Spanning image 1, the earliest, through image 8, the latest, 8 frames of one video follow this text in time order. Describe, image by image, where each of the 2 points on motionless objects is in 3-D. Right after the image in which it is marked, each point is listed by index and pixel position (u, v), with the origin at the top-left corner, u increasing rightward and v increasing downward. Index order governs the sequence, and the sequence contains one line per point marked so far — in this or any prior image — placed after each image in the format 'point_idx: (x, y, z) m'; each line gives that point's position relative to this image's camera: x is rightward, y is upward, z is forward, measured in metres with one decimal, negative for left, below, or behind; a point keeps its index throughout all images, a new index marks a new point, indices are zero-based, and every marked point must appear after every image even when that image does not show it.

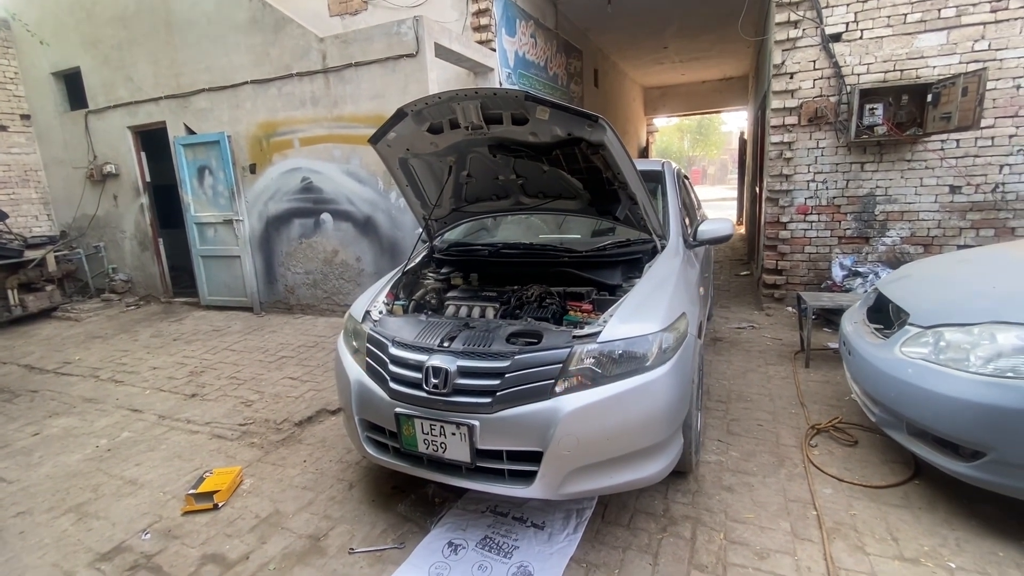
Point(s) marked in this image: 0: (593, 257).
0: (+0.5, +0.2, +2.7) m
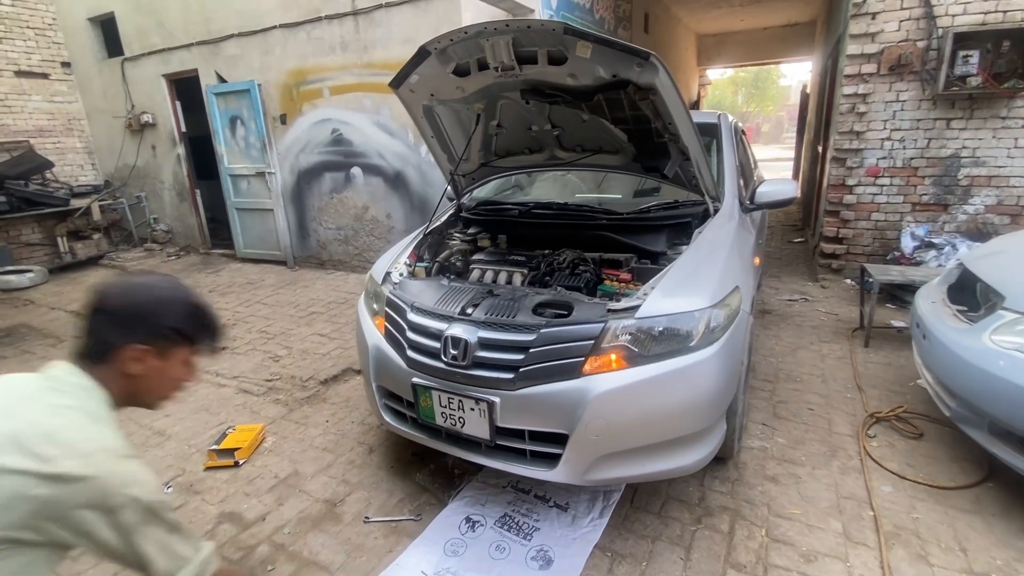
0: (+0.6, +0.3, +2.4) m
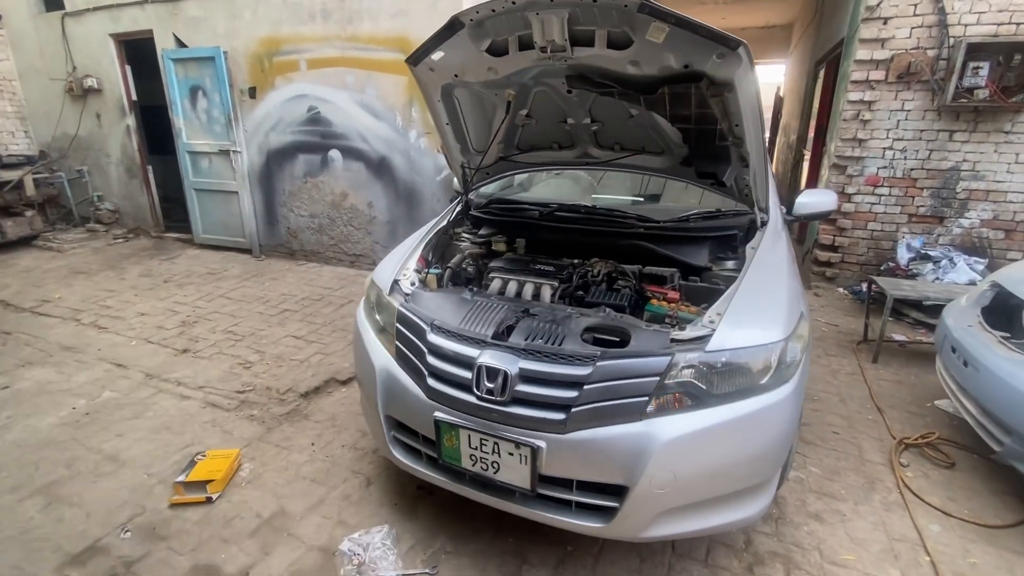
0: (+0.8, +0.3, +2.2) m
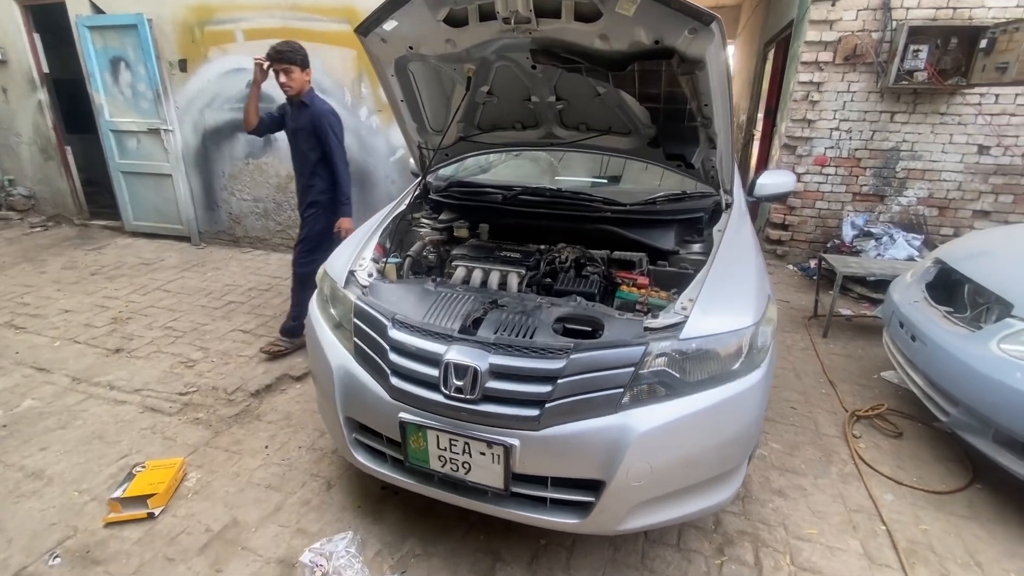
0: (+0.6, +0.3, +2.1) m
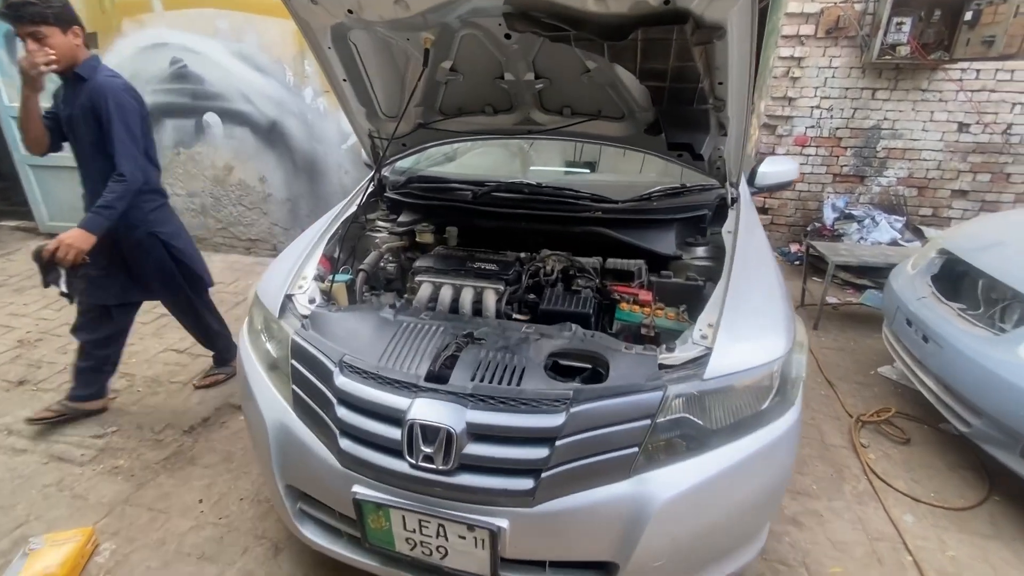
0: (+0.5, +0.3, +1.8) m
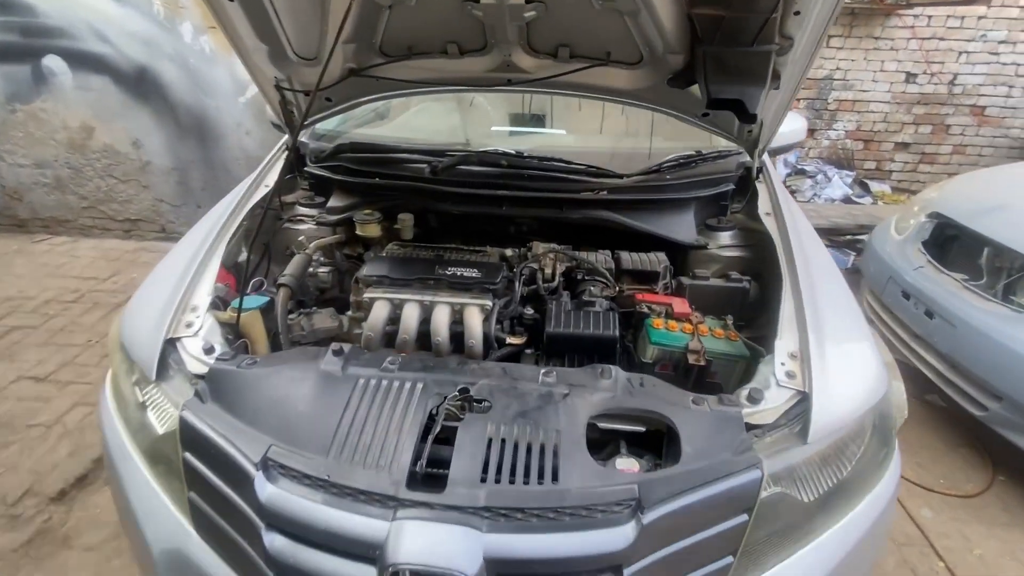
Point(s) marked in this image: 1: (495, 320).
0: (+0.4, +0.3, +1.4) m
1: (0.0, -0.1, +1.2) m
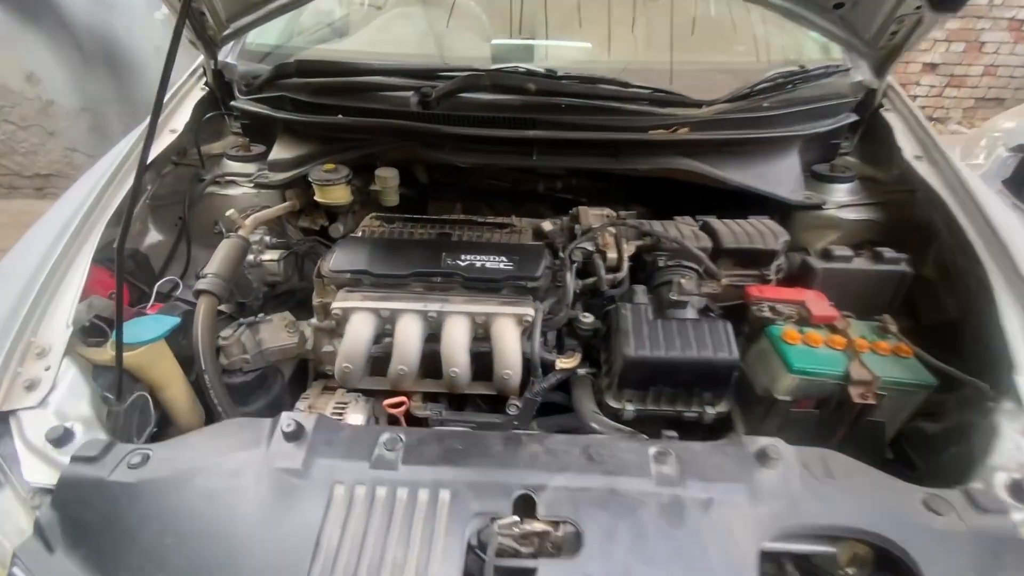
0: (+0.5, +0.3, +1.0) m
1: (+0.1, -0.1, +0.8) m
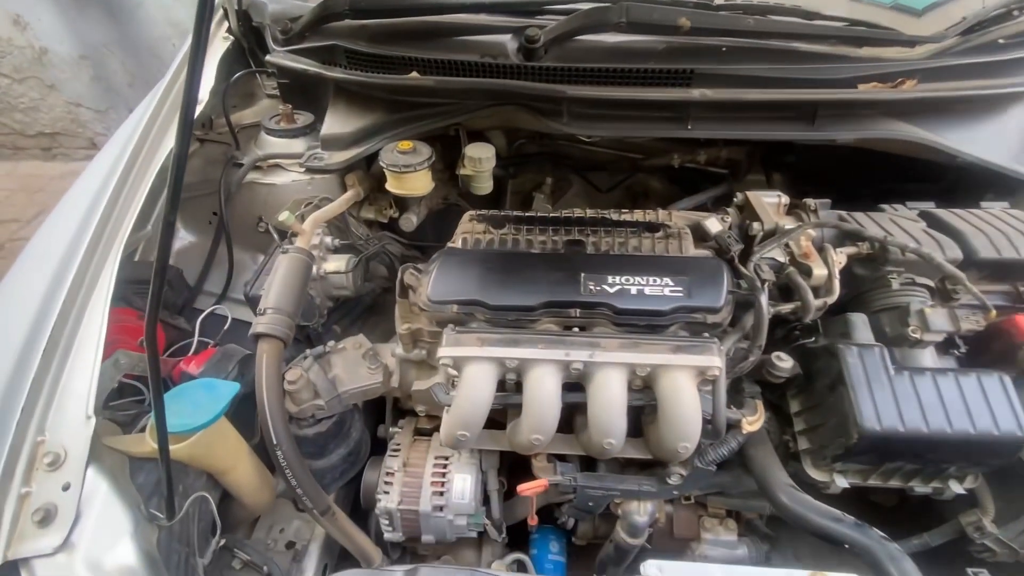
0: (+0.7, +0.3, +0.7) m
1: (+0.3, -0.1, +0.5) m
